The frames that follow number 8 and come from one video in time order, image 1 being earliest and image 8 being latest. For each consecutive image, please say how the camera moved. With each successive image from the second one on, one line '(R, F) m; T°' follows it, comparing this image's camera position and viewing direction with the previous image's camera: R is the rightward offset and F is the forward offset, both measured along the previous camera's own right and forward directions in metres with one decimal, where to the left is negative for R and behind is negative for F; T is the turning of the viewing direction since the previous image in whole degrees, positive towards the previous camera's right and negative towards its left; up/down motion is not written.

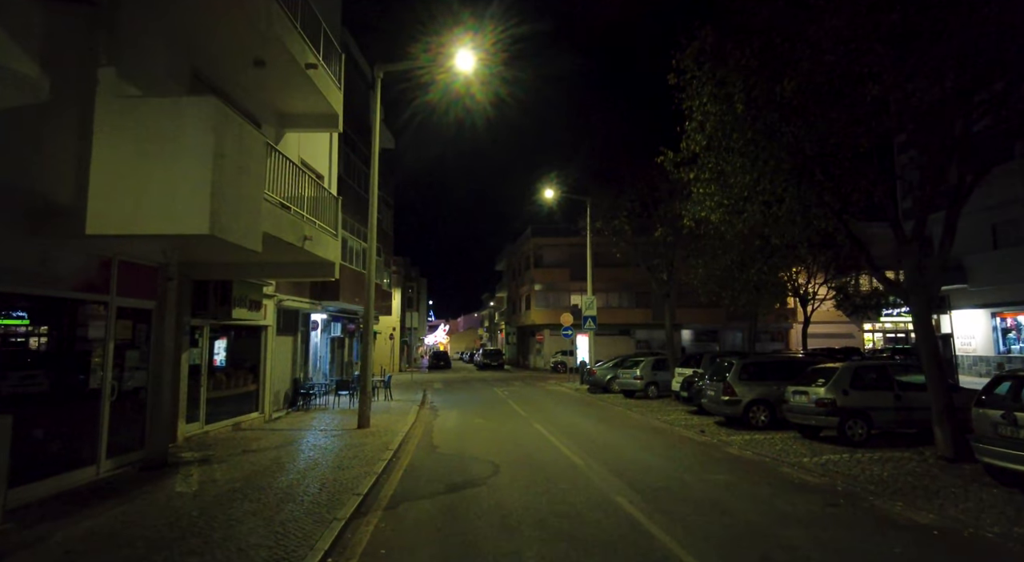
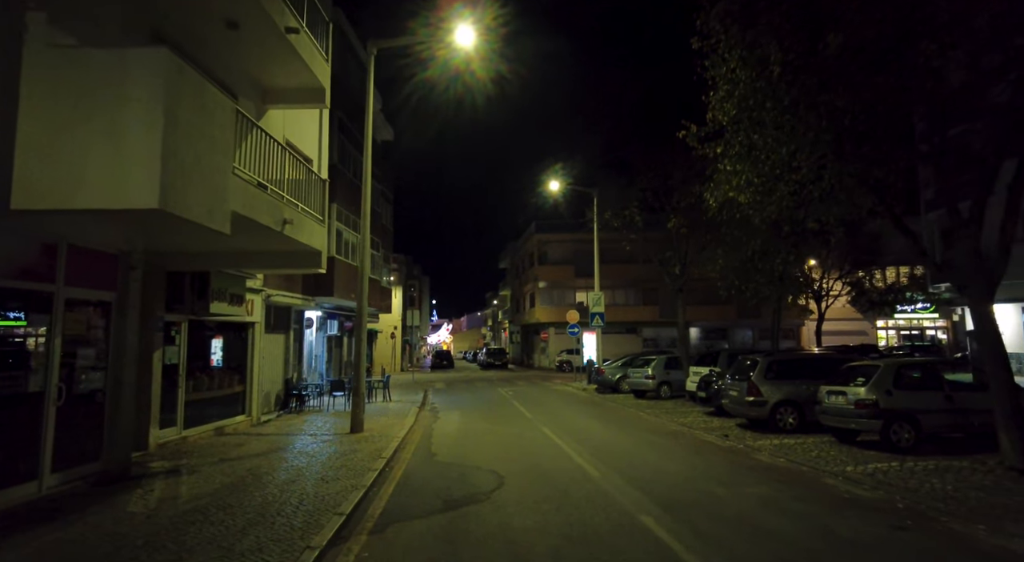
(0.0, +1.1) m; 0°
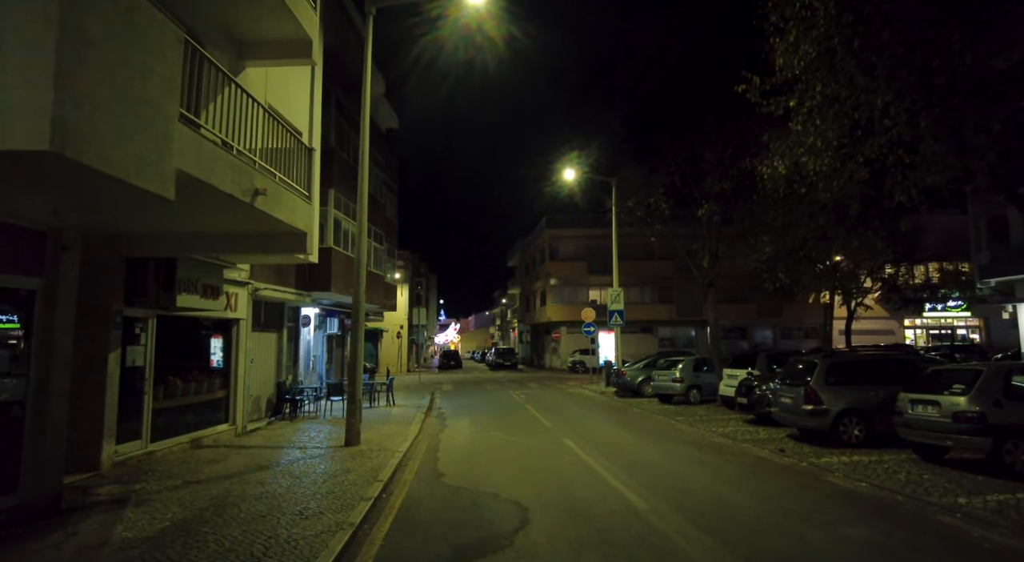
(-0.2, +1.7) m; -1°
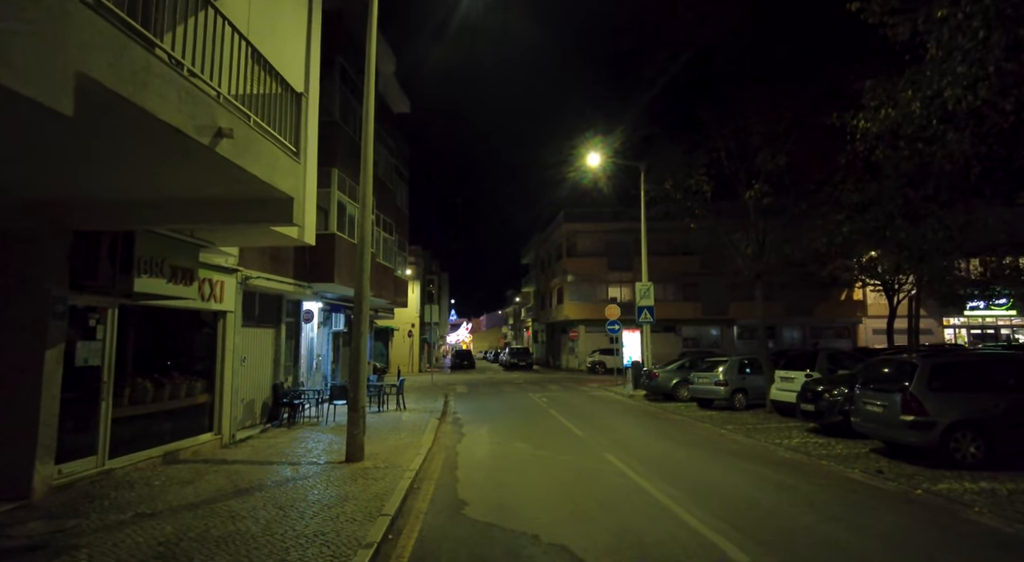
(-0.4, +1.9) m; -1°
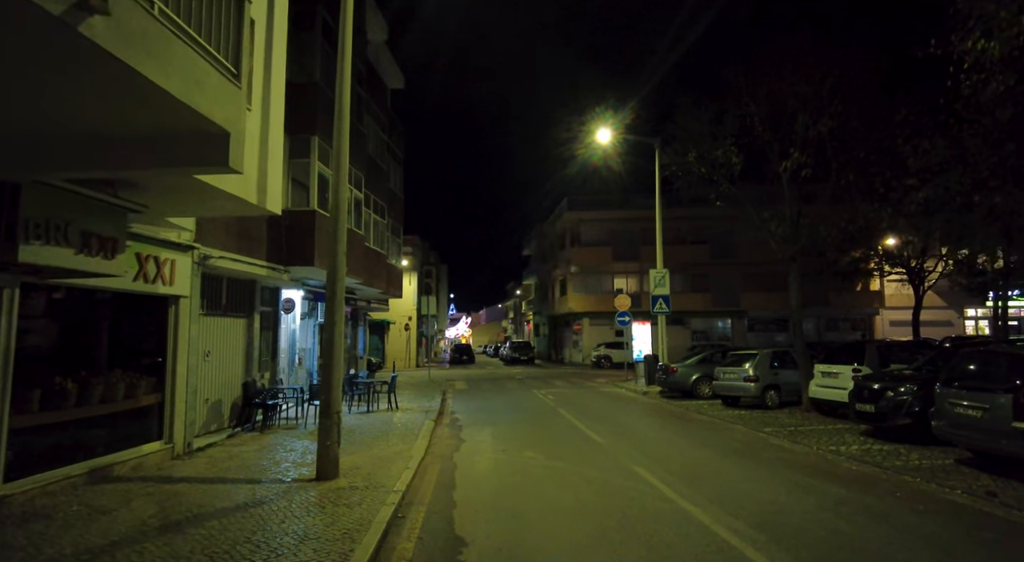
(-0.1, +1.9) m; 0°
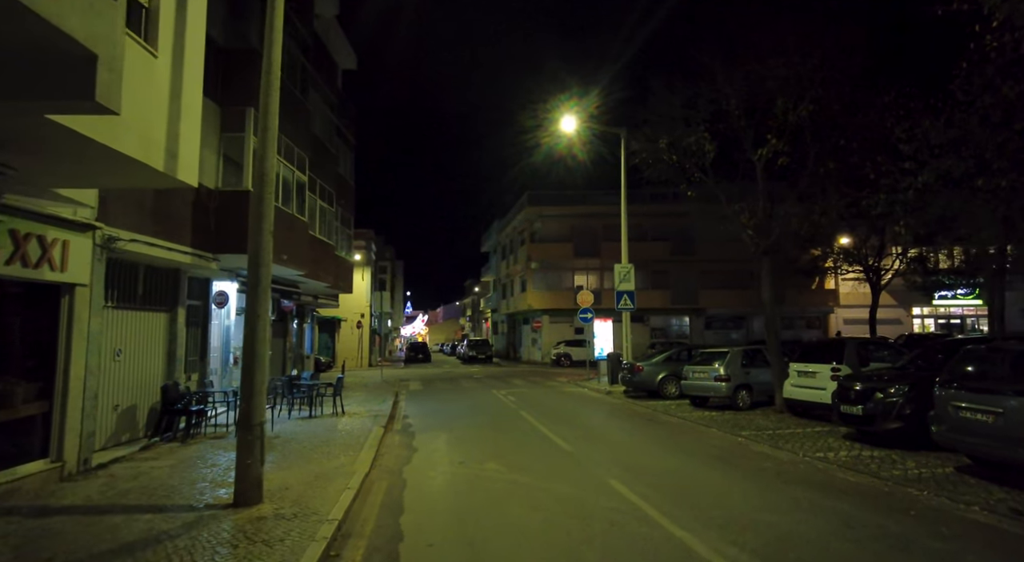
(0.0, +1.2) m; +4°
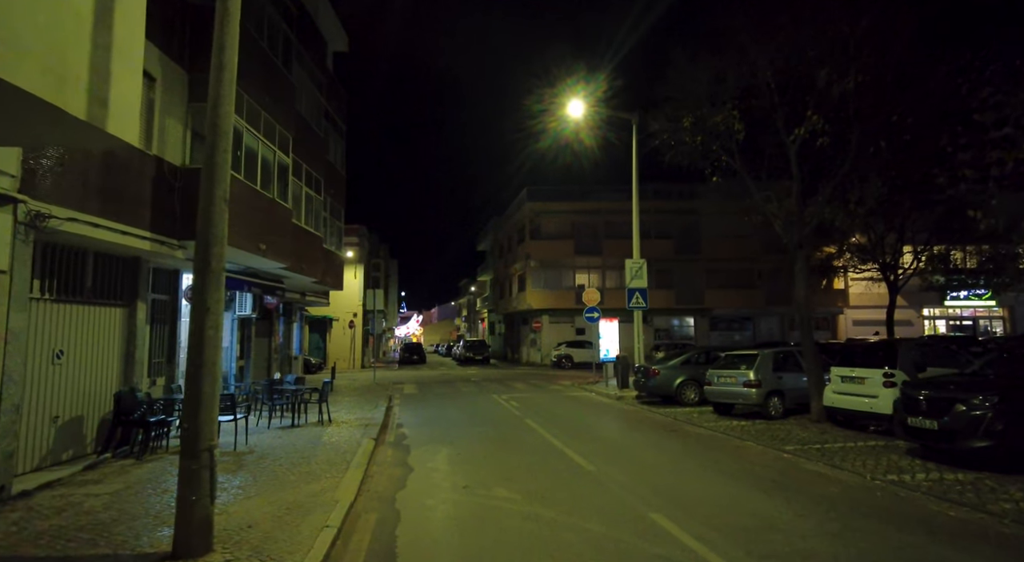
(-0.3, +1.5) m; 0°
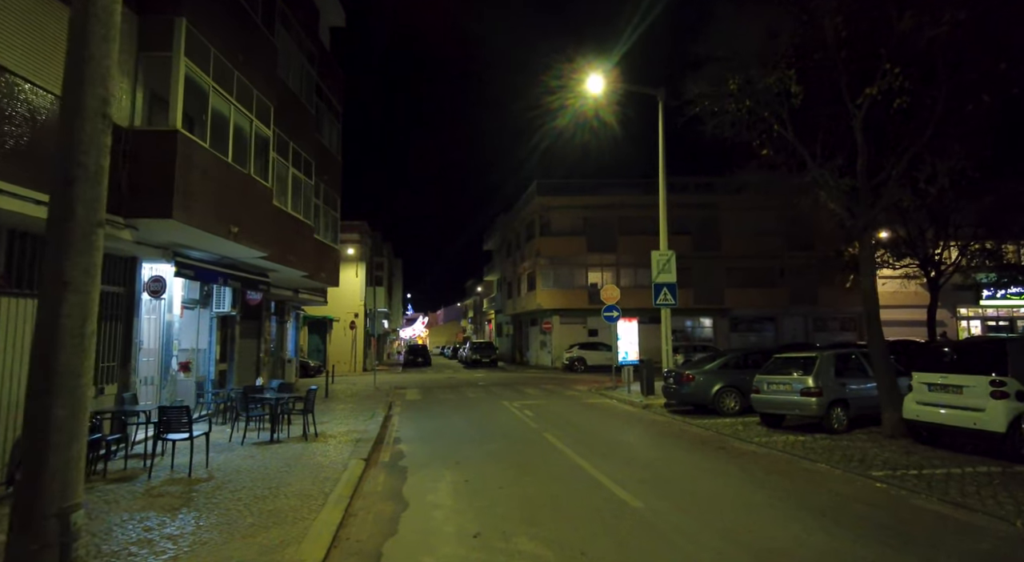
(-0.2, +2.0) m; -1°
